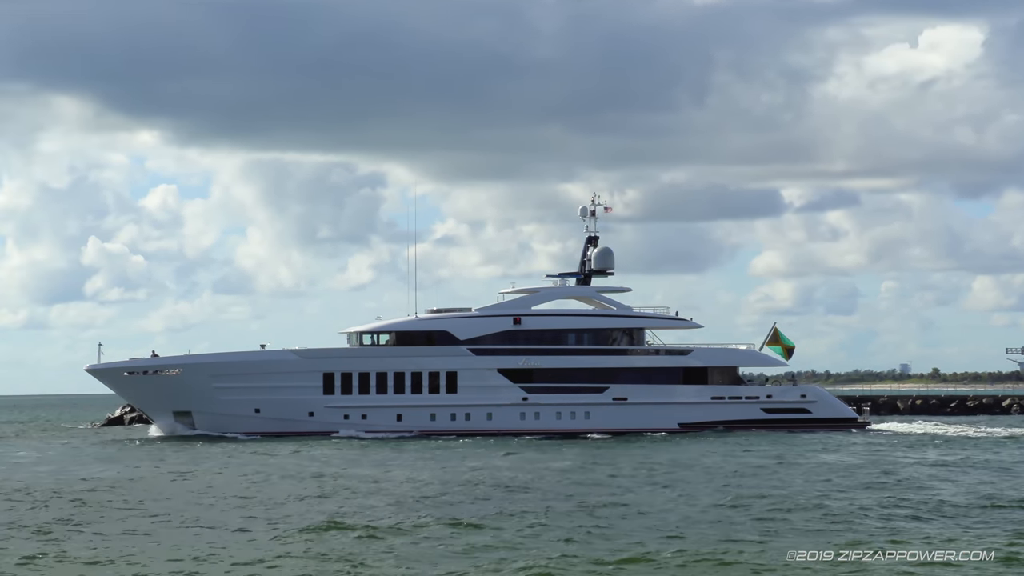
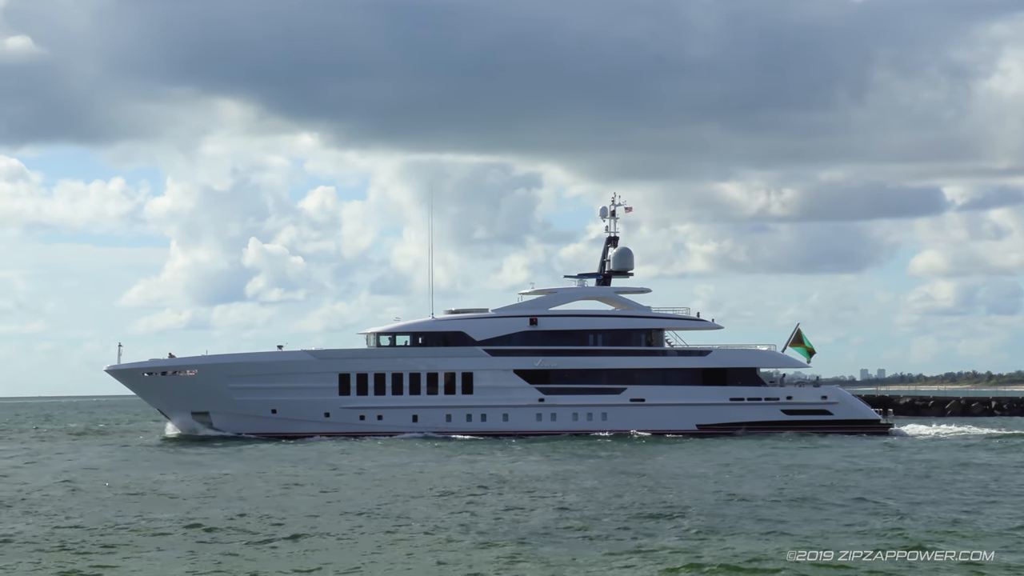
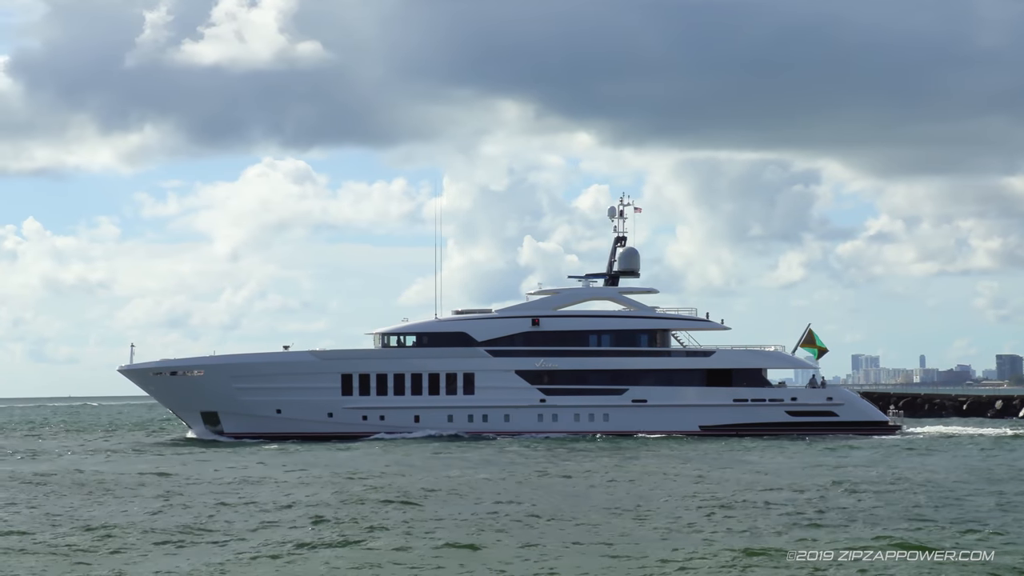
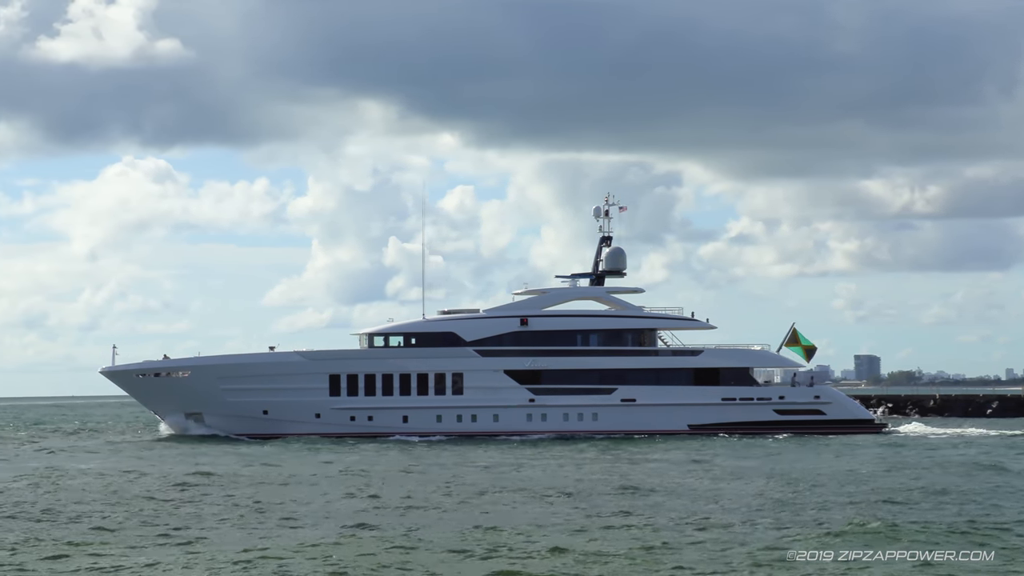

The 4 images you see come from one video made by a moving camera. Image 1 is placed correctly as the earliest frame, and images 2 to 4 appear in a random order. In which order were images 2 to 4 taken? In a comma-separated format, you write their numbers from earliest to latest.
2, 4, 3
